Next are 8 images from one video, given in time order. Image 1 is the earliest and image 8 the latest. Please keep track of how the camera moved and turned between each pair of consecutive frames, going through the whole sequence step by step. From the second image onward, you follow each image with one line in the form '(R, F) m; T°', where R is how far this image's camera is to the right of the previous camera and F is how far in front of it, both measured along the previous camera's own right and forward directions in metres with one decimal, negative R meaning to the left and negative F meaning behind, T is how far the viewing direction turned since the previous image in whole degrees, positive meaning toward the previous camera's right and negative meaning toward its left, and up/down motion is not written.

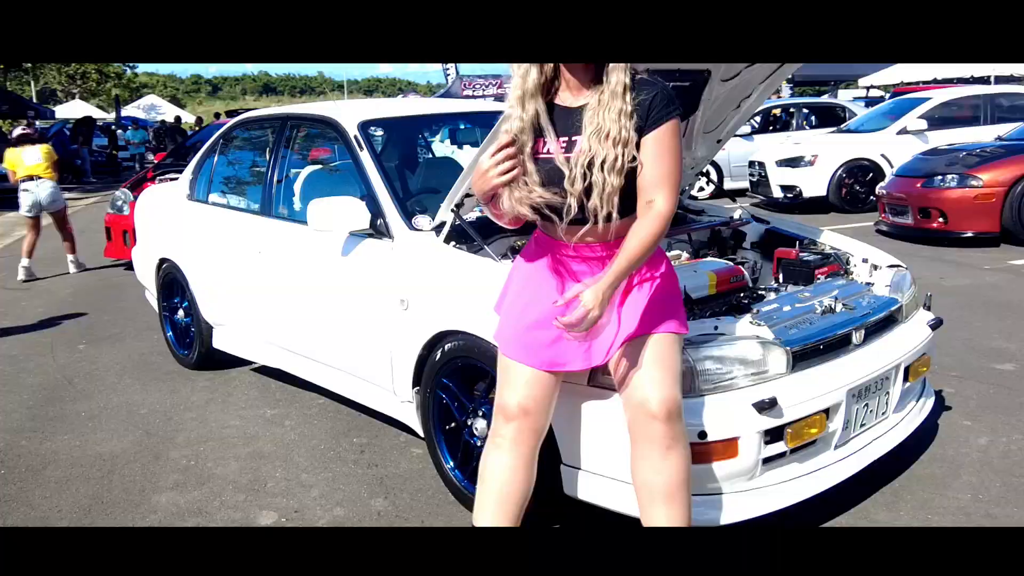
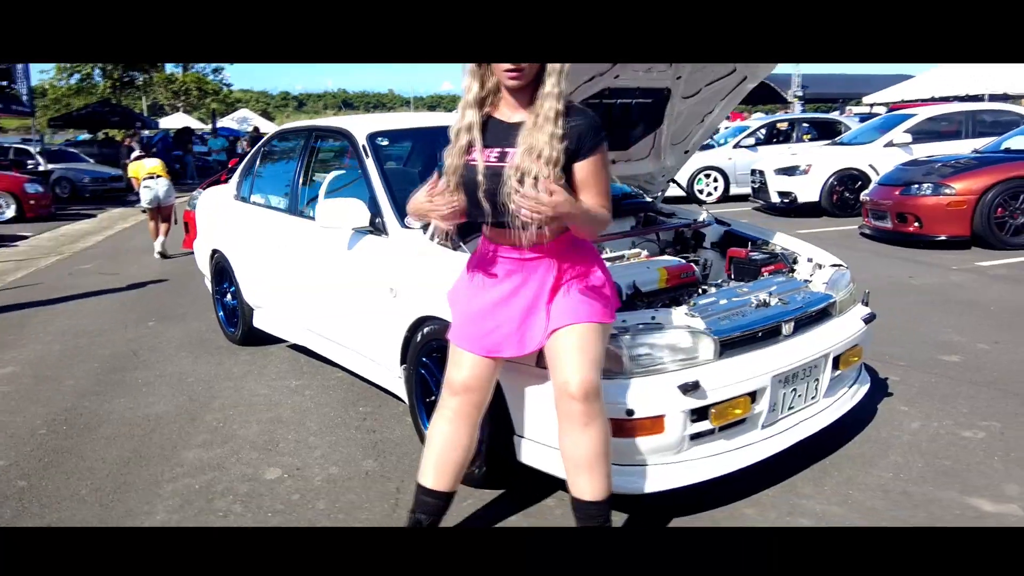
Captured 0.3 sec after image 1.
(+0.2, -0.4) m; -1°
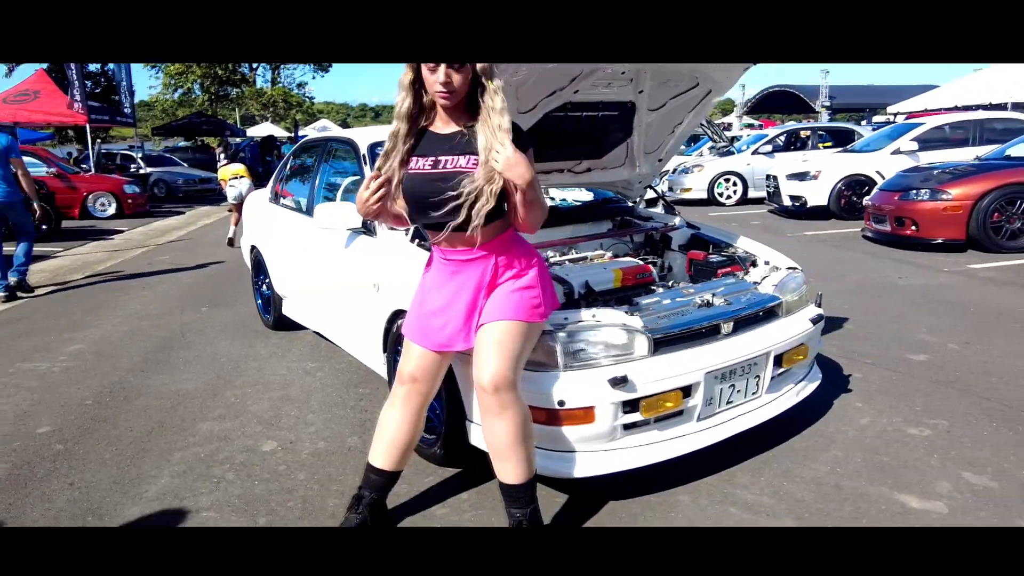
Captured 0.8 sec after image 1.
(+0.3, -0.3) m; -2°
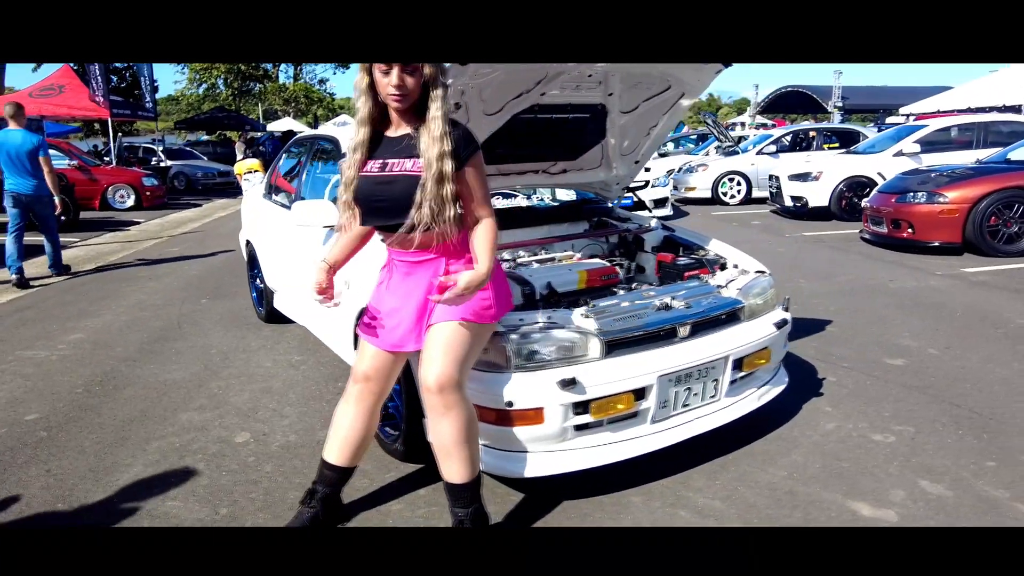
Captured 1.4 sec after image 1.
(+0.3, 0.0) m; -1°
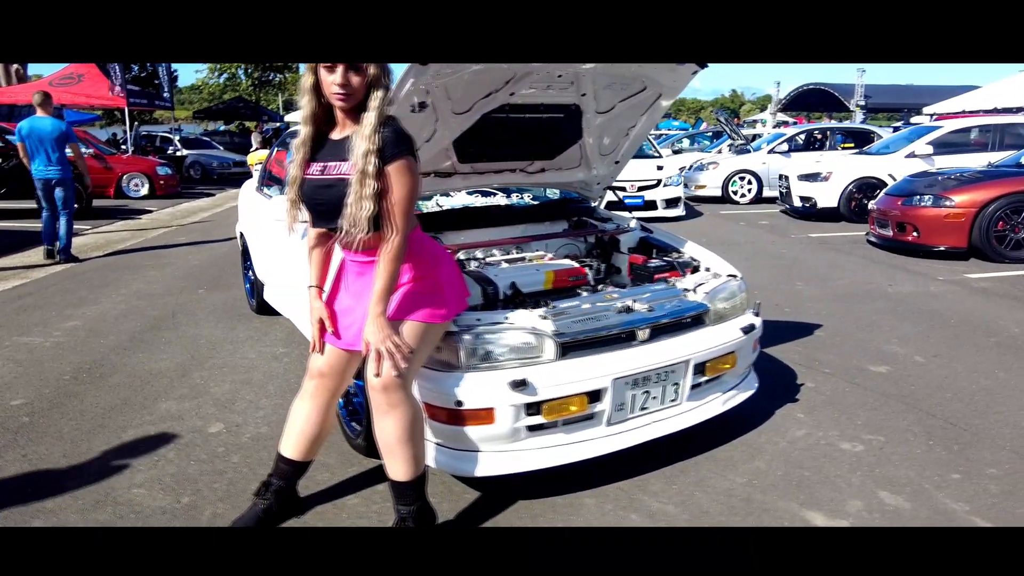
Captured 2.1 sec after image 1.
(+0.3, 0.0) m; -2°
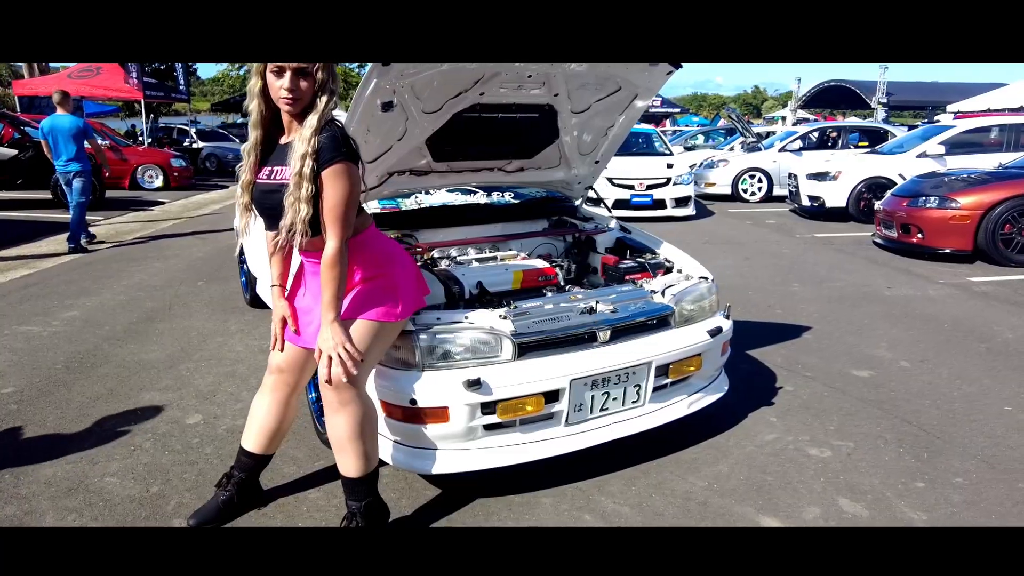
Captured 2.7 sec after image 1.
(+0.3, 0.0) m; -2°
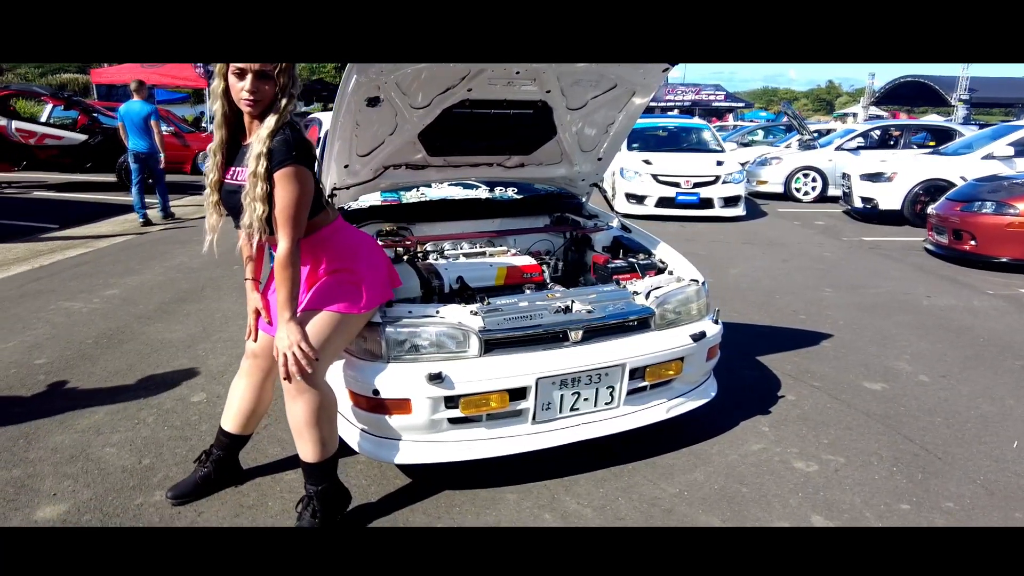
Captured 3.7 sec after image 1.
(+0.4, 0.0) m; -5°
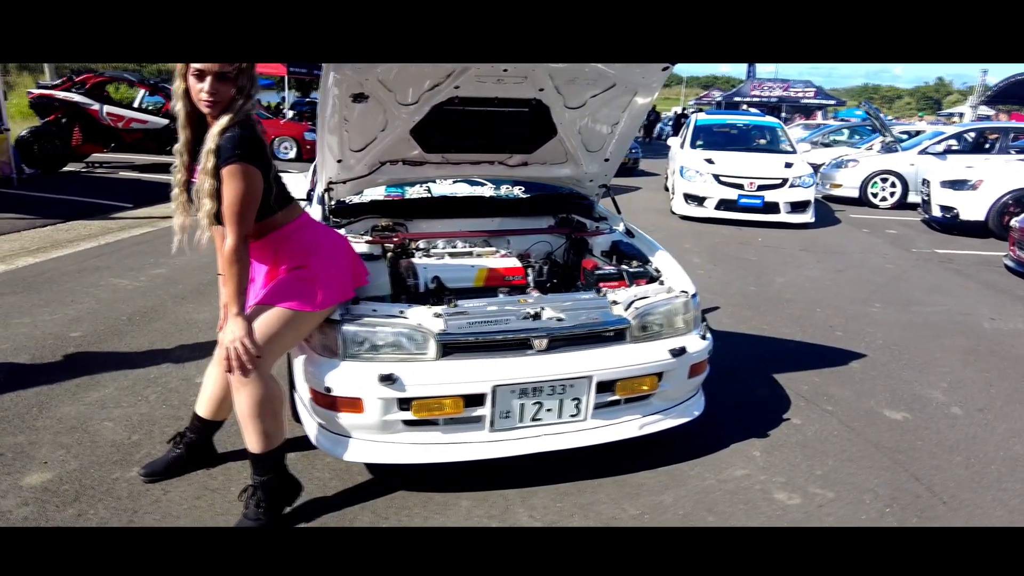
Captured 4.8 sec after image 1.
(+0.5, +0.1) m; -7°
